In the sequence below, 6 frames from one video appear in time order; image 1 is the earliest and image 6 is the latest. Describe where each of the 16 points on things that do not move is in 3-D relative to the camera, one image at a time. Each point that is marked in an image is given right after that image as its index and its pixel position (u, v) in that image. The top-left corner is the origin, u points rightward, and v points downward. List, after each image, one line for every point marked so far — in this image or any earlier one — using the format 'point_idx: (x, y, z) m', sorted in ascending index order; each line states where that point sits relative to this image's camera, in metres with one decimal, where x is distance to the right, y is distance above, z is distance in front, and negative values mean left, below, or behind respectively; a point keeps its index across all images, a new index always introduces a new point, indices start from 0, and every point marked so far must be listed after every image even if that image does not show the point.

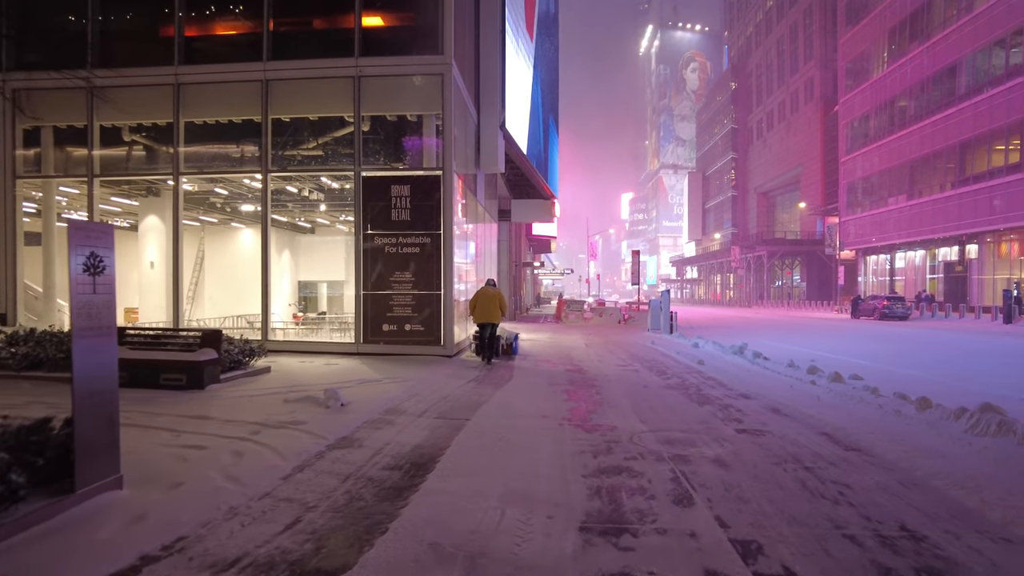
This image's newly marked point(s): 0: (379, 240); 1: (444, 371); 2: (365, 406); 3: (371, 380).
0: (-2.7, +1.0, +12.9) m
1: (-1.2, -1.4, +11.0) m
2: (-1.7, -1.4, +7.4) m
3: (-2.1, -1.4, +9.8) m
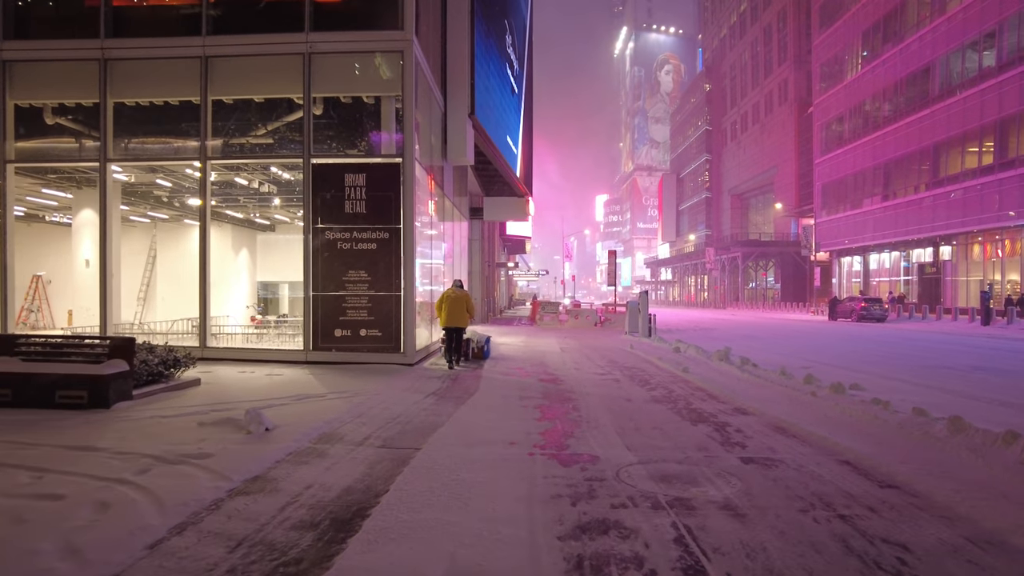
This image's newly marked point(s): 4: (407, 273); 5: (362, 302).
0: (-3.3, +1.0, +11.6) m
1: (-1.7, -1.4, +9.7) m
2: (-2.1, -1.4, +6.1) m
3: (-2.6, -1.4, +8.5) m
4: (-1.9, +0.2, +11.5) m
5: (-2.7, -0.3, +11.5) m
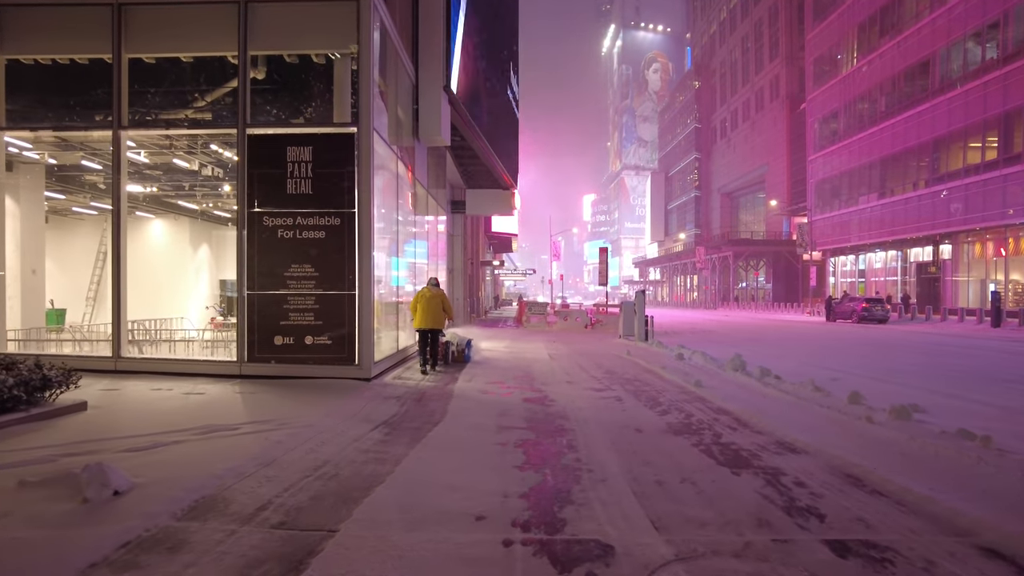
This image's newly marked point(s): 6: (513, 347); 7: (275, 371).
0: (-3.6, +1.0, +9.5) m
1: (-2.0, -1.4, +7.7) m
2: (-2.3, -1.4, +4.1) m
3: (-2.8, -1.4, +6.4) m
4: (-2.2, +0.3, +9.5) m
5: (-3.0, -0.2, +9.5) m
6: (0.0, -1.7, +18.5) m
7: (-3.5, -1.2, +9.5) m
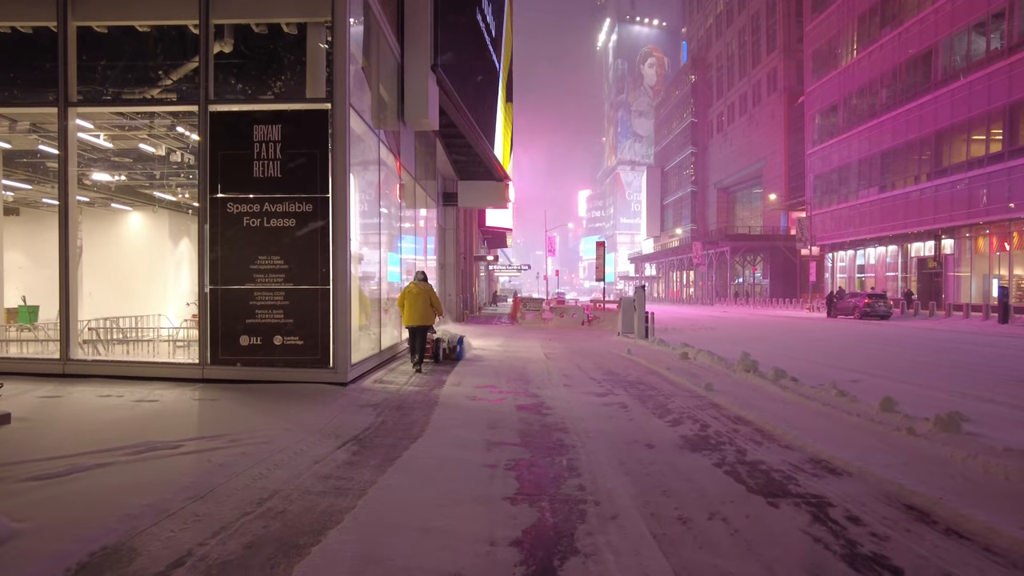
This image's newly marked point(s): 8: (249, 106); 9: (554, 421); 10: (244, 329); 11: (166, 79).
0: (-3.7, +1.1, +8.6) m
1: (-2.0, -1.3, +6.7) m
2: (-2.3, -1.3, +3.1) m
3: (-2.9, -1.3, +5.5) m
4: (-2.3, +0.4, +8.5) m
5: (-3.1, -0.1, +8.5) m
6: (-0.1, -1.6, +17.6) m
7: (-3.6, -1.2, +8.5) m
8: (-3.6, +2.5, +8.8) m
9: (+0.4, -1.4, +6.8) m
10: (-3.6, -0.6, +8.5) m
11: (-4.9, +3.0, +9.1) m
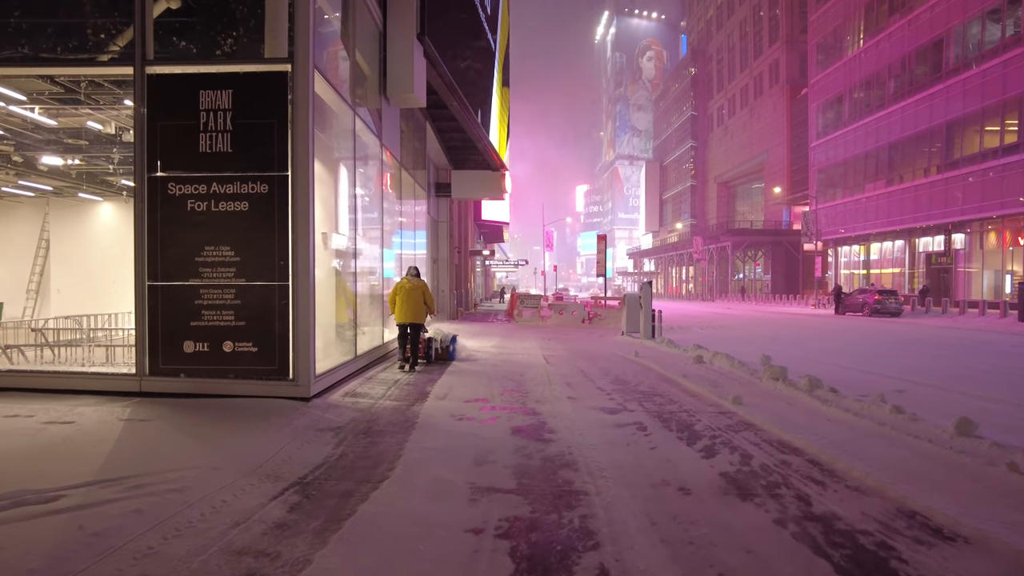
0: (-3.8, +1.1, +7.2) m
1: (-2.1, -1.3, +5.4) m
2: (-2.4, -1.3, +1.8) m
3: (-3.0, -1.3, +4.1) m
4: (-2.4, +0.4, +7.1) m
5: (-3.2, -0.1, +7.2) m
6: (-0.2, -1.5, +16.2) m
7: (-3.7, -1.1, +7.2) m
8: (-3.6, +2.5, +7.4) m
9: (+0.4, -1.4, +5.4) m
10: (-3.6, -0.5, +7.2) m
11: (-5.0, +3.0, +7.7) m
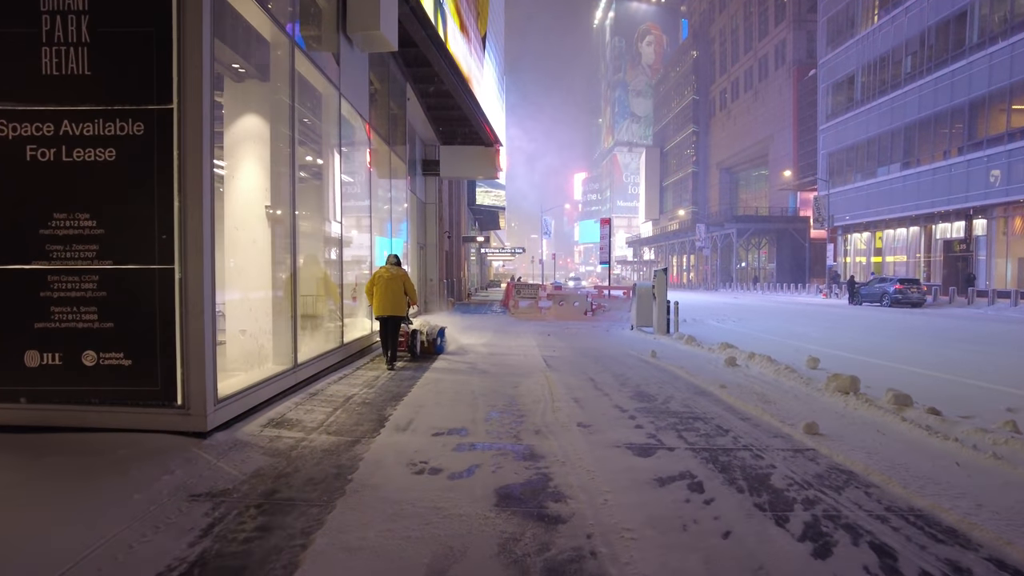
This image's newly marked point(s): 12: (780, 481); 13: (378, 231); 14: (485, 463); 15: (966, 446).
0: (-3.9, +1.2, +4.9) m
1: (-2.2, -1.2, +3.2) m
2: (-2.4, -1.3, -0.5) m
3: (-3.0, -1.2, +1.9) m
4: (-2.5, +0.5, +4.9) m
5: (-3.3, 0.0, +4.9) m
6: (-0.4, -1.2, +14.0) m
7: (-3.8, -1.0, +5.0) m
8: (-3.7, +2.7, +5.1) m
9: (+0.3, -1.3, +3.2) m
10: (-3.7, -0.4, +4.9) m
11: (-5.1, +3.1, +5.4) m
12: (+1.9, -1.3, +4.5) m
13: (-2.9, +1.2, +13.1) m
14: (-0.2, -1.3, +4.6) m
15: (+3.7, -1.3, +5.2) m
